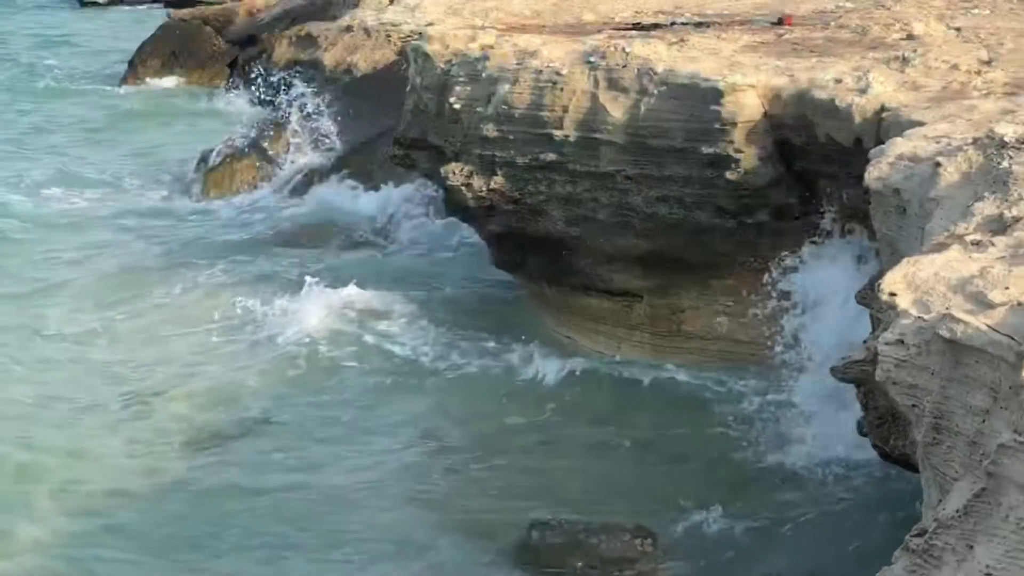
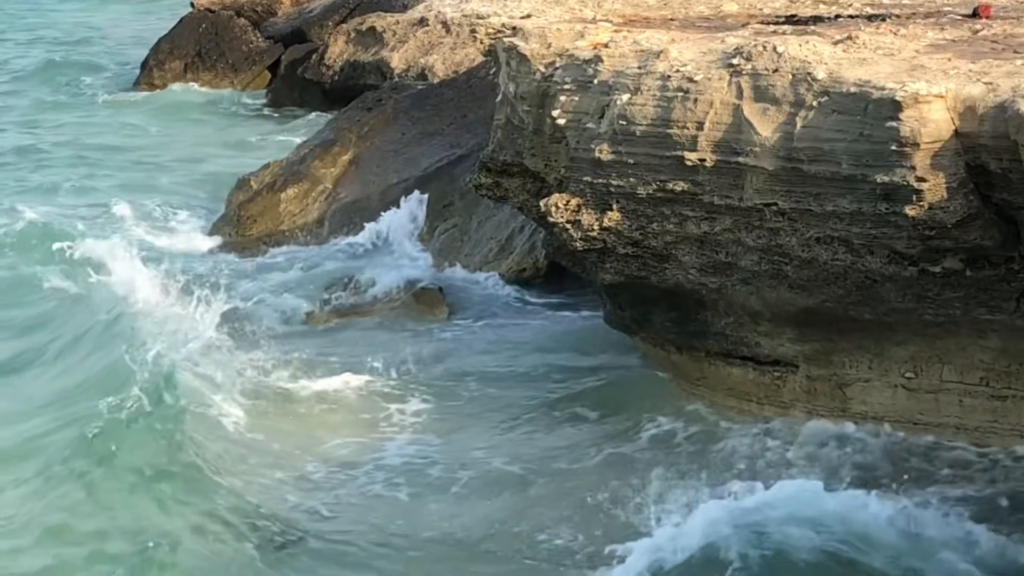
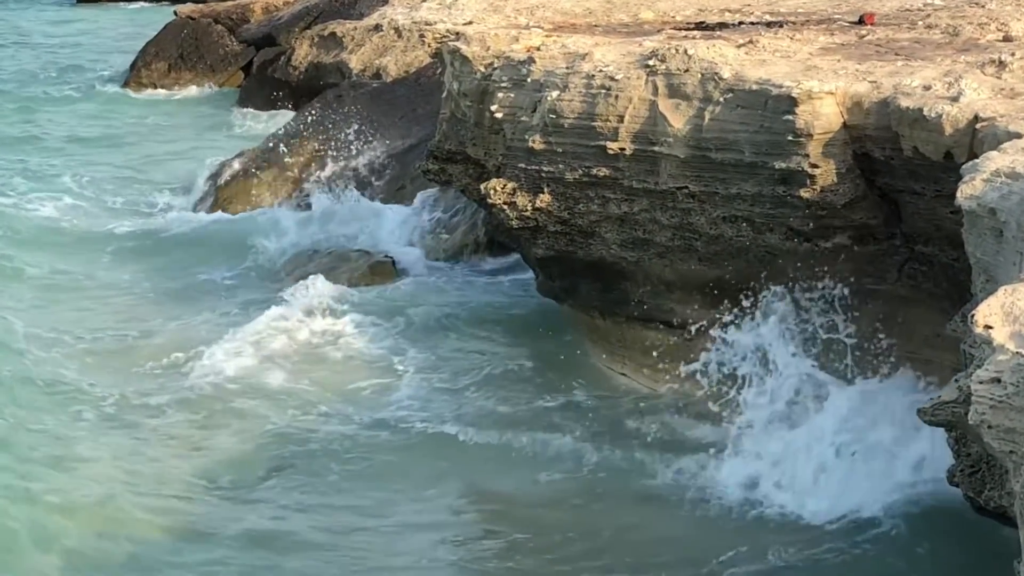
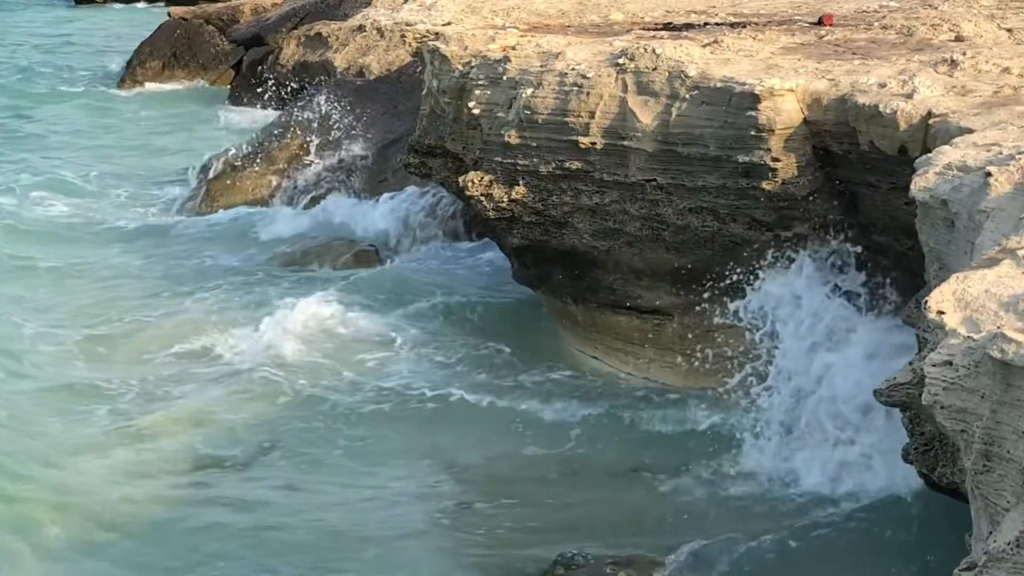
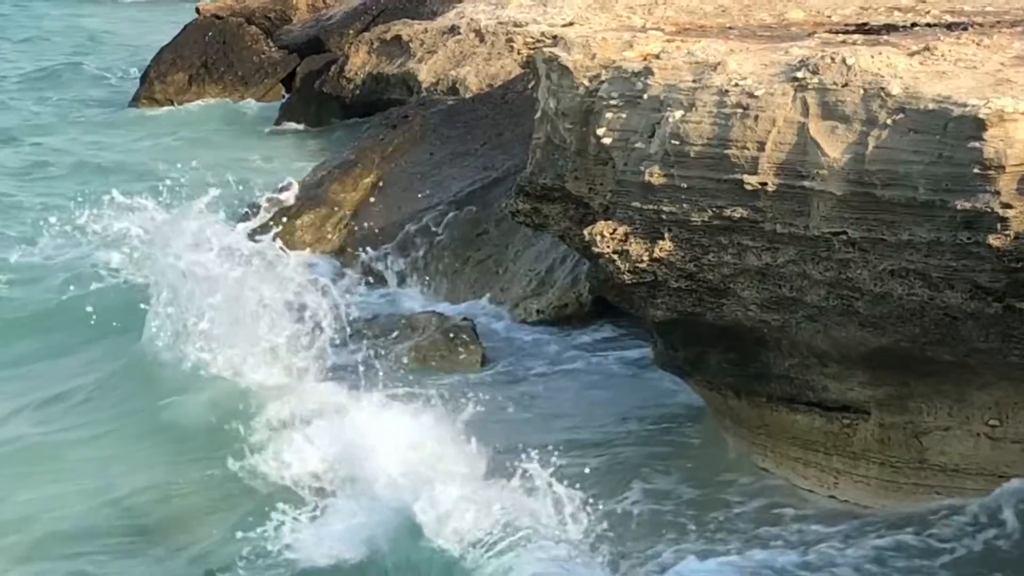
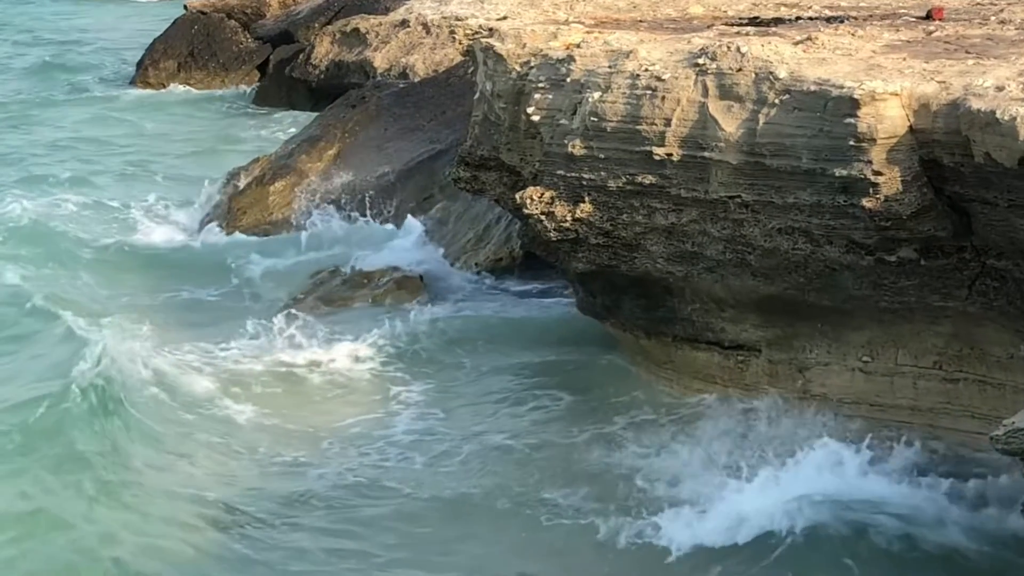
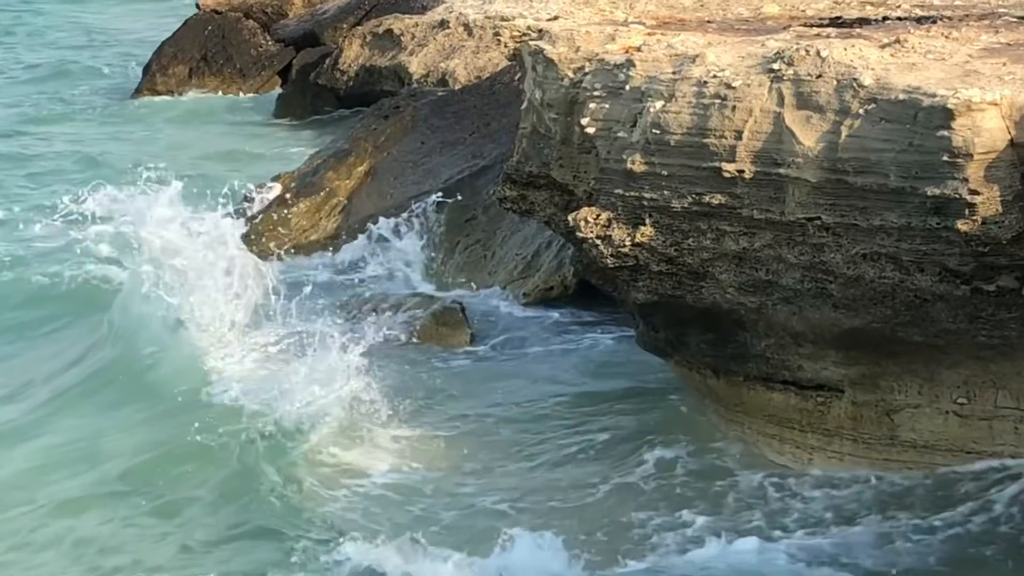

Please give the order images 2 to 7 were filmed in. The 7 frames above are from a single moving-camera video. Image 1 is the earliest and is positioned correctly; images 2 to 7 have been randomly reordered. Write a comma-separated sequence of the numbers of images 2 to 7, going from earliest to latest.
4, 3, 6, 2, 7, 5
